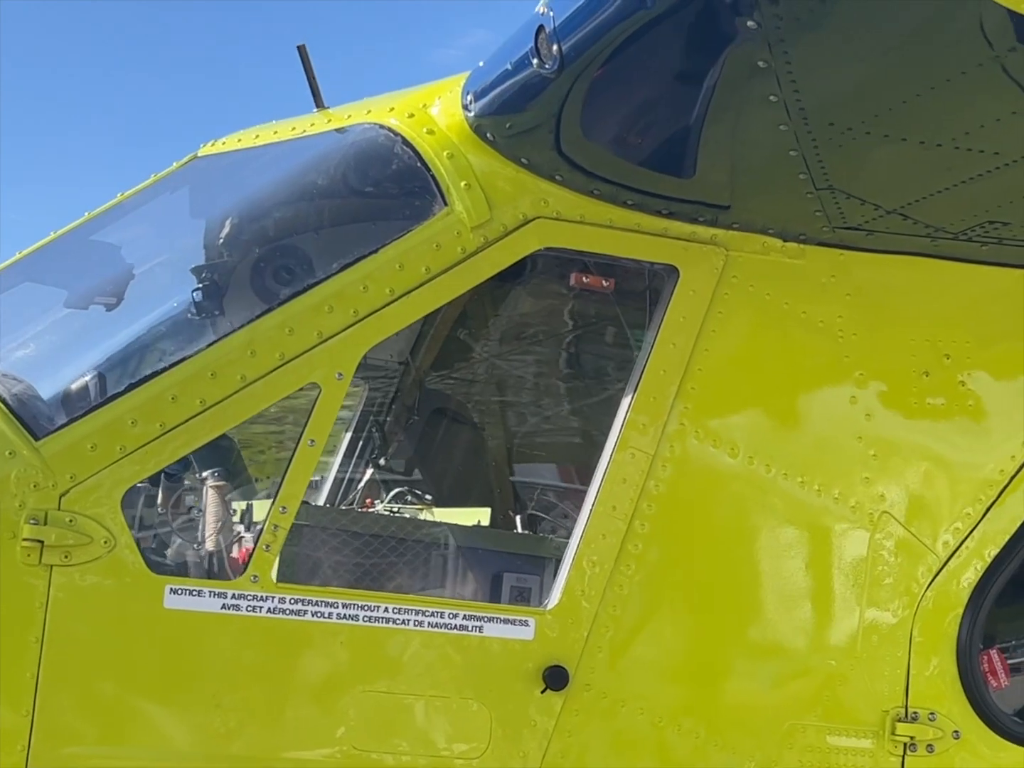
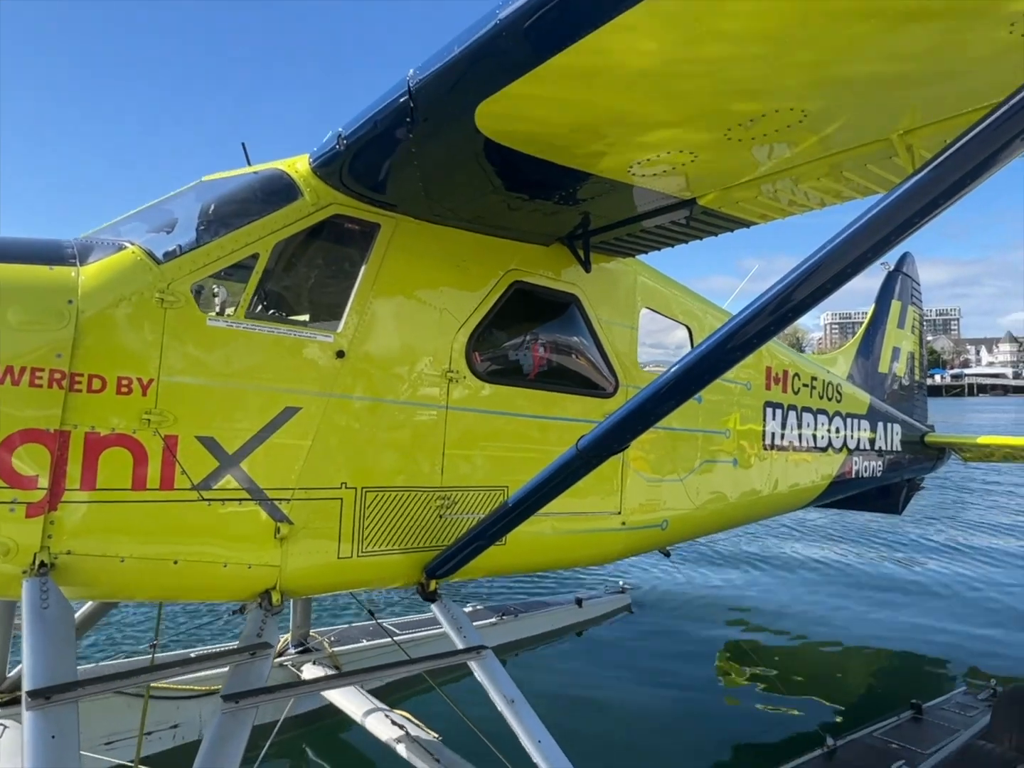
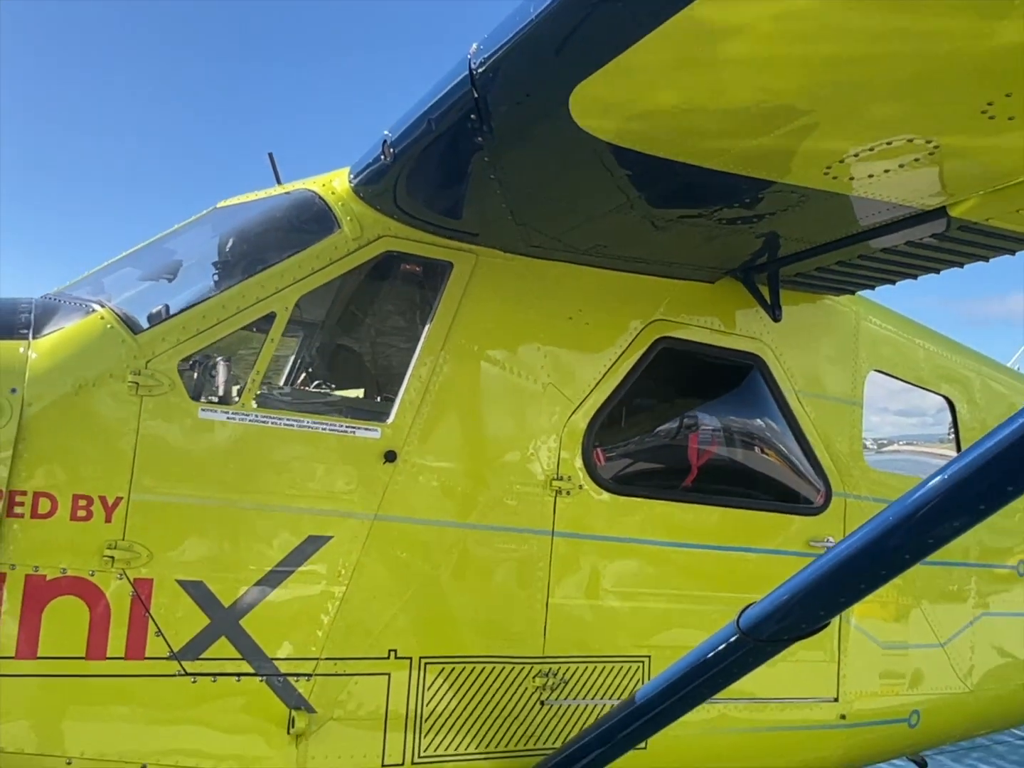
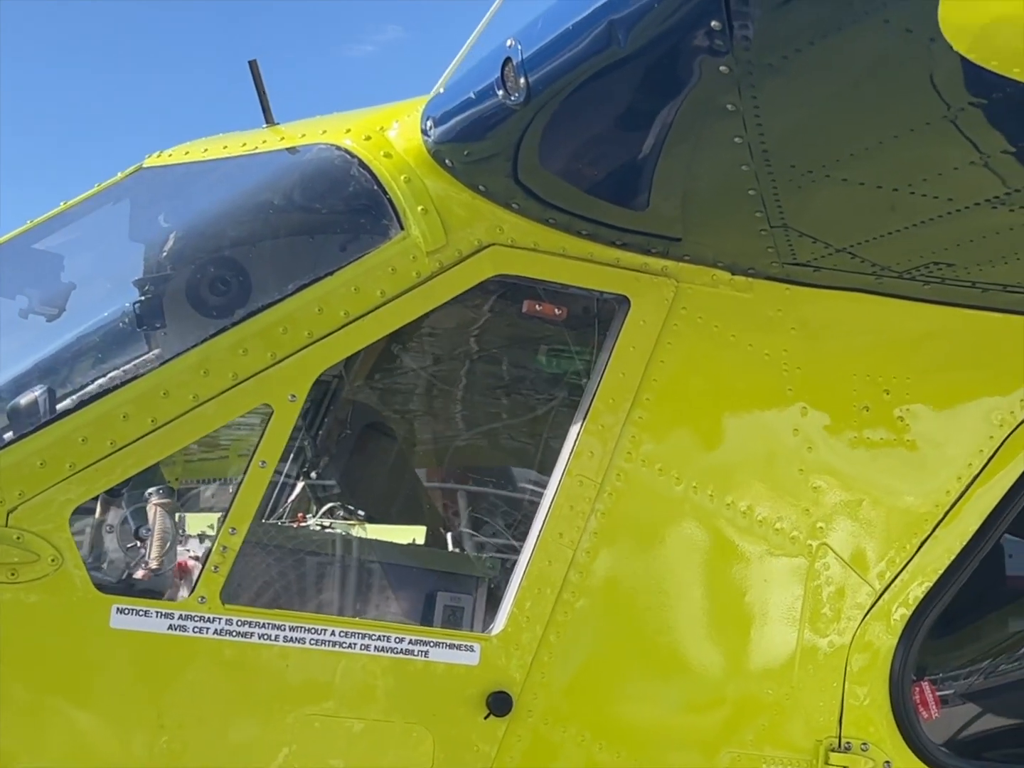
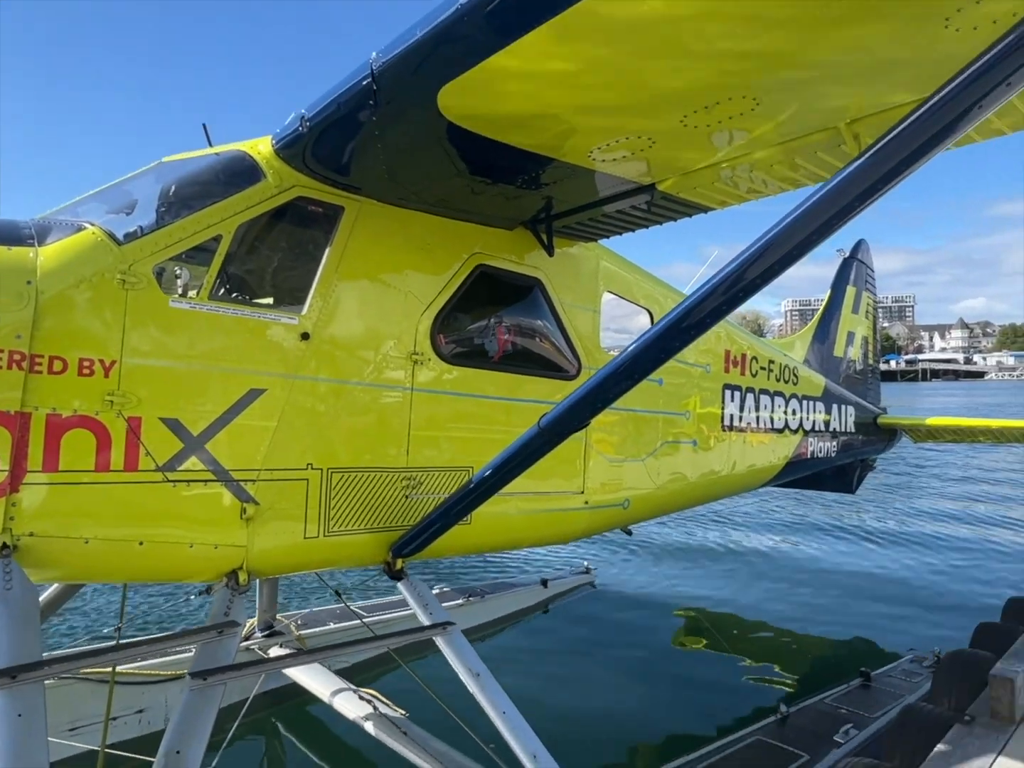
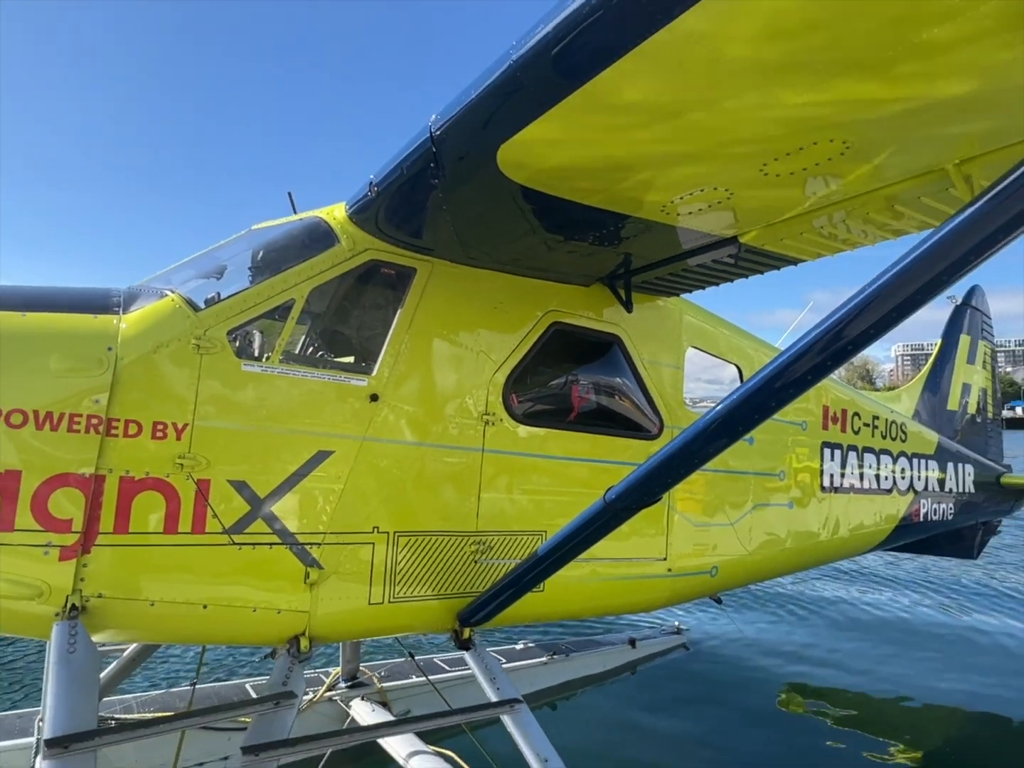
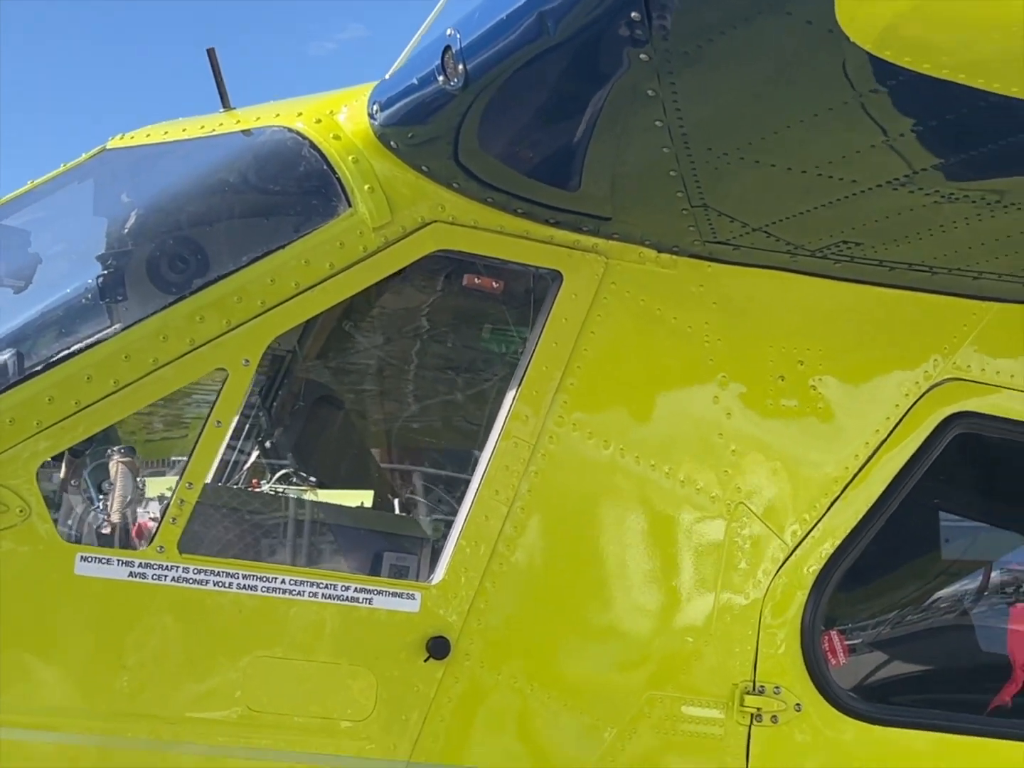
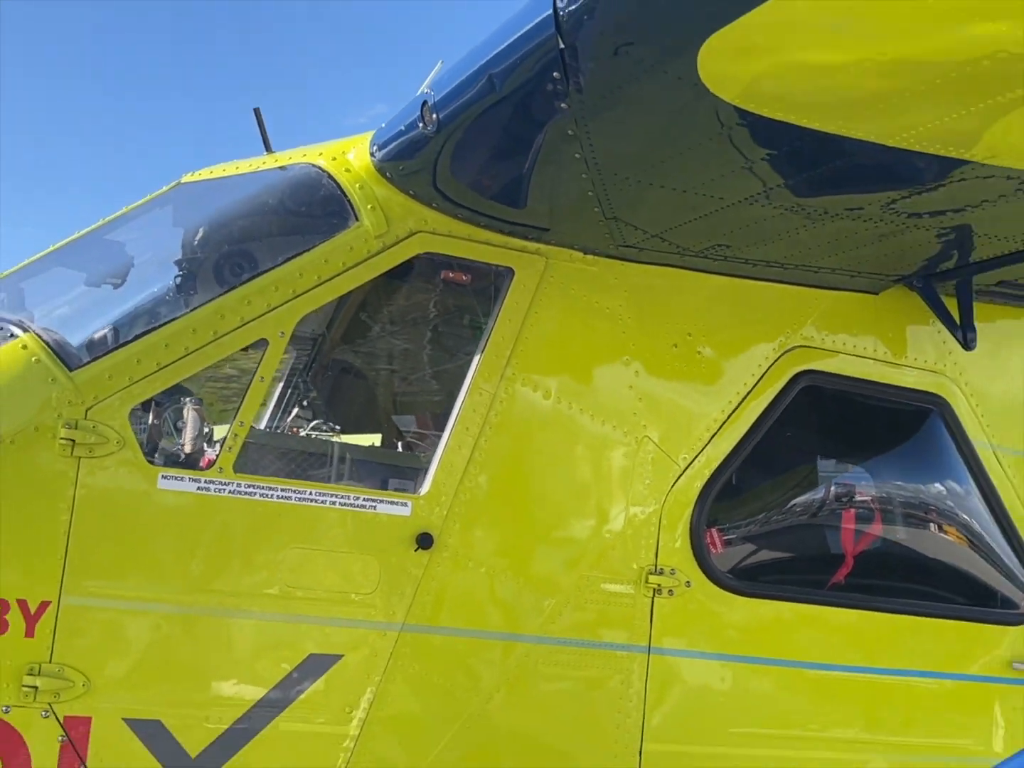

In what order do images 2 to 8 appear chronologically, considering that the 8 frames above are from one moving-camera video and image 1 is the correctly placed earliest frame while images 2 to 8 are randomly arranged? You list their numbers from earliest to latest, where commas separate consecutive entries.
4, 7, 8, 3, 6, 2, 5
